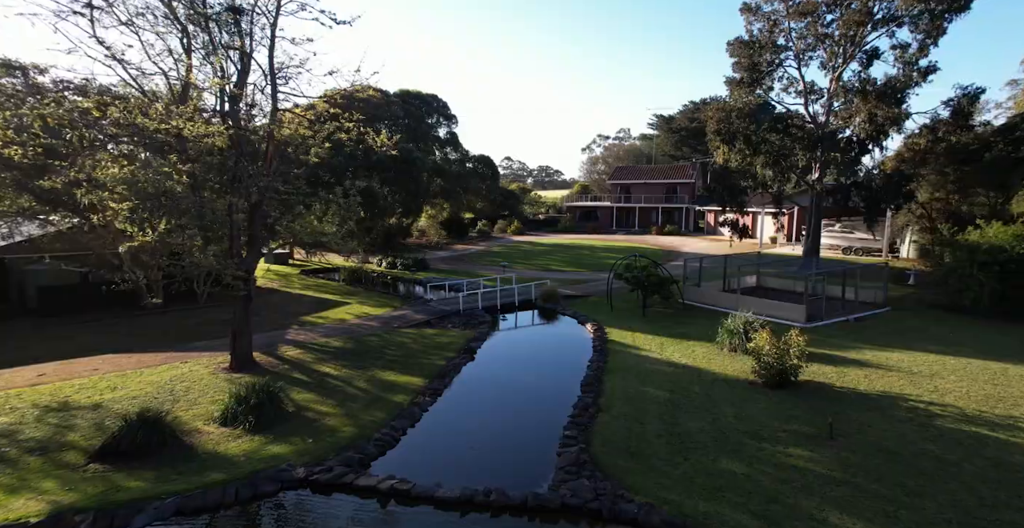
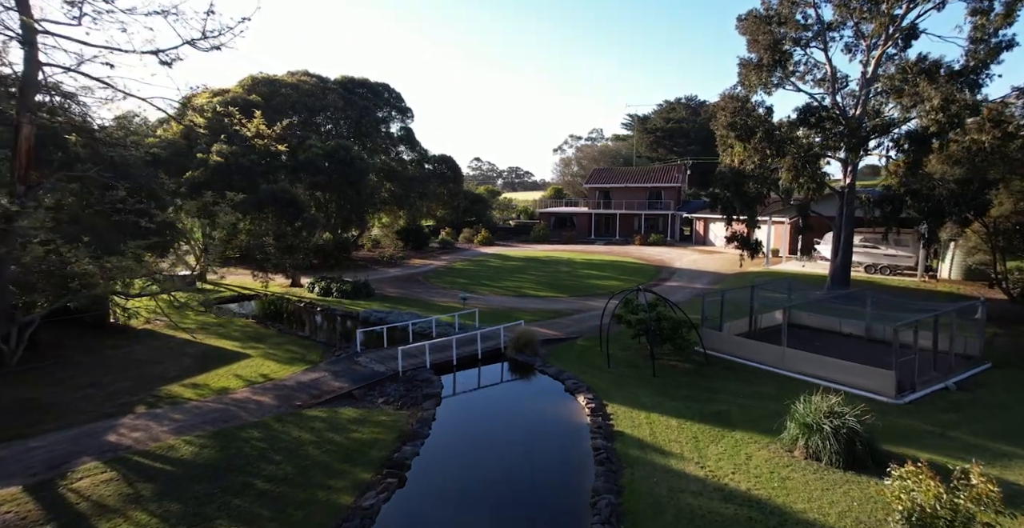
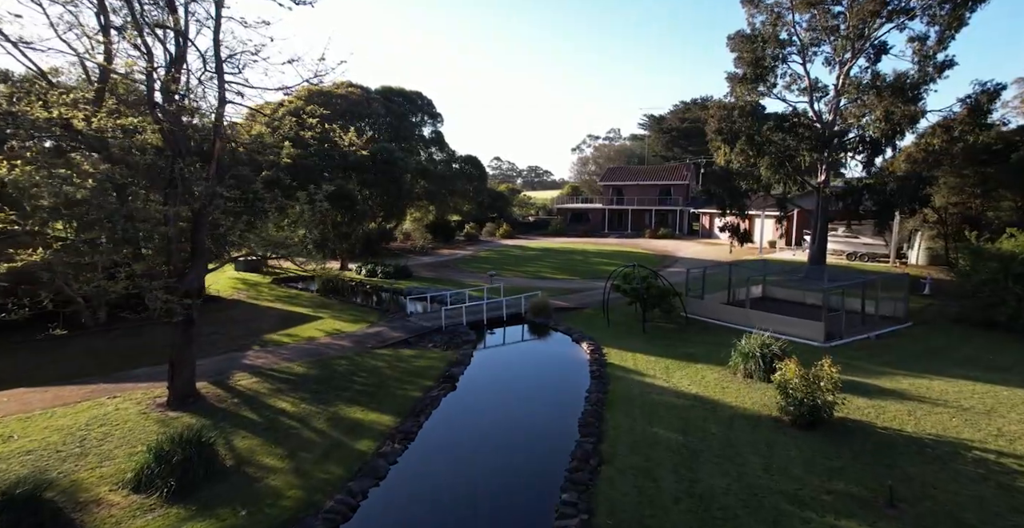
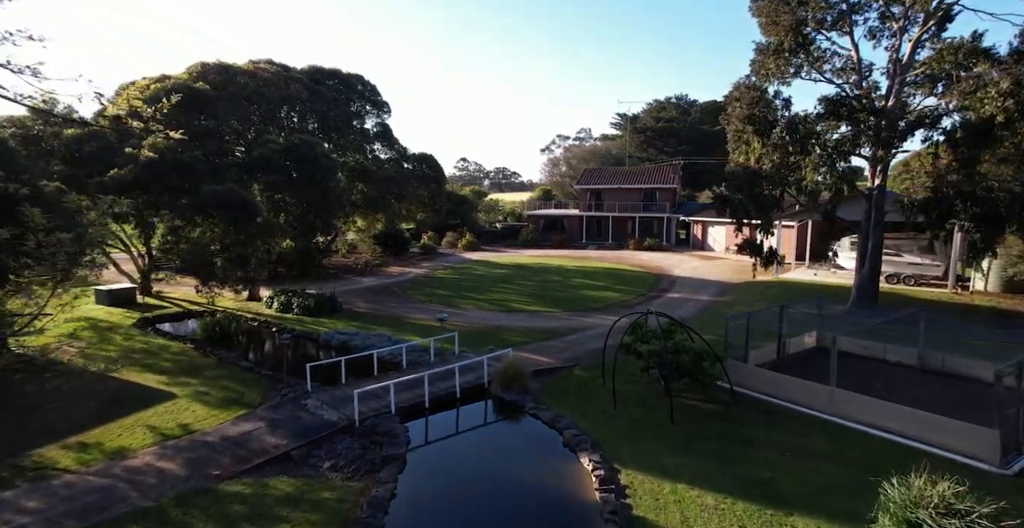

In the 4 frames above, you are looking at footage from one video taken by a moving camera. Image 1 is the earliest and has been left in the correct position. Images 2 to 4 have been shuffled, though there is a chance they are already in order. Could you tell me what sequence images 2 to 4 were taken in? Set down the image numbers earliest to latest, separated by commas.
3, 2, 4
